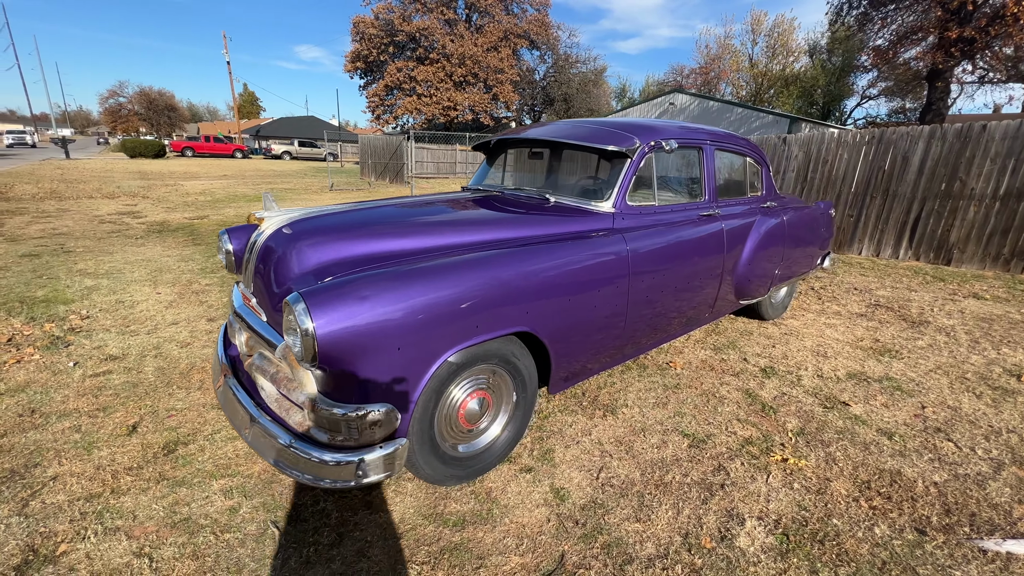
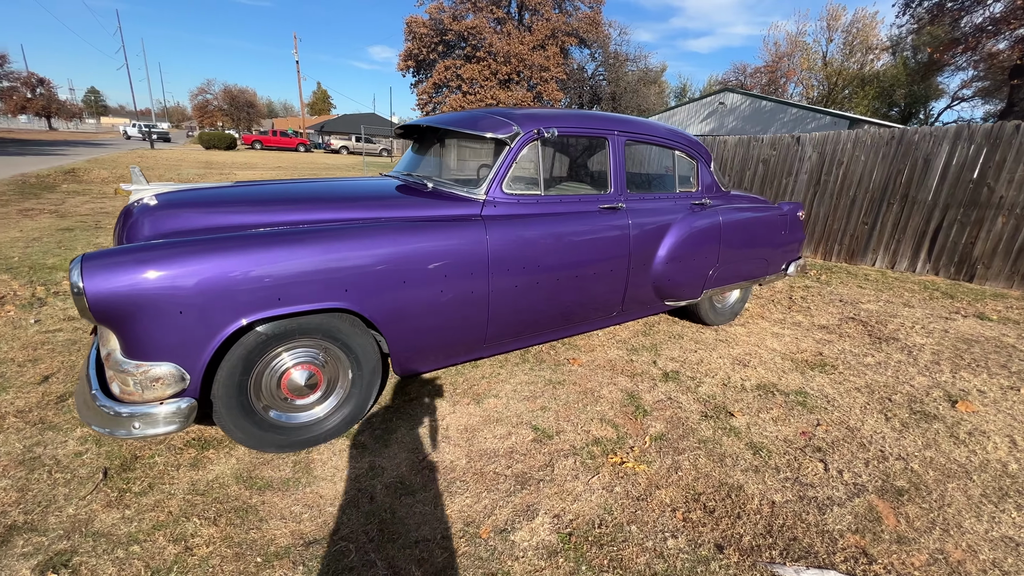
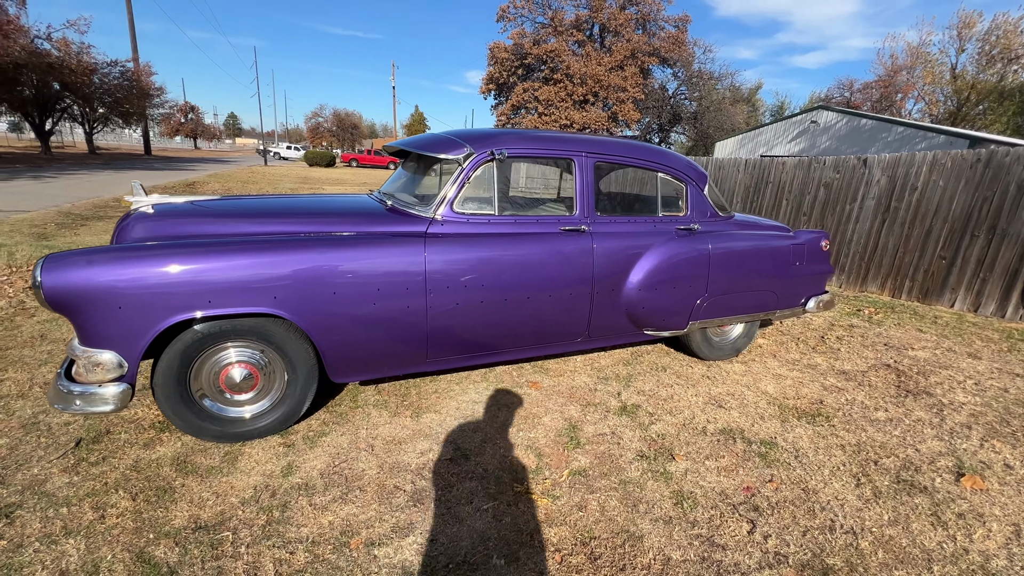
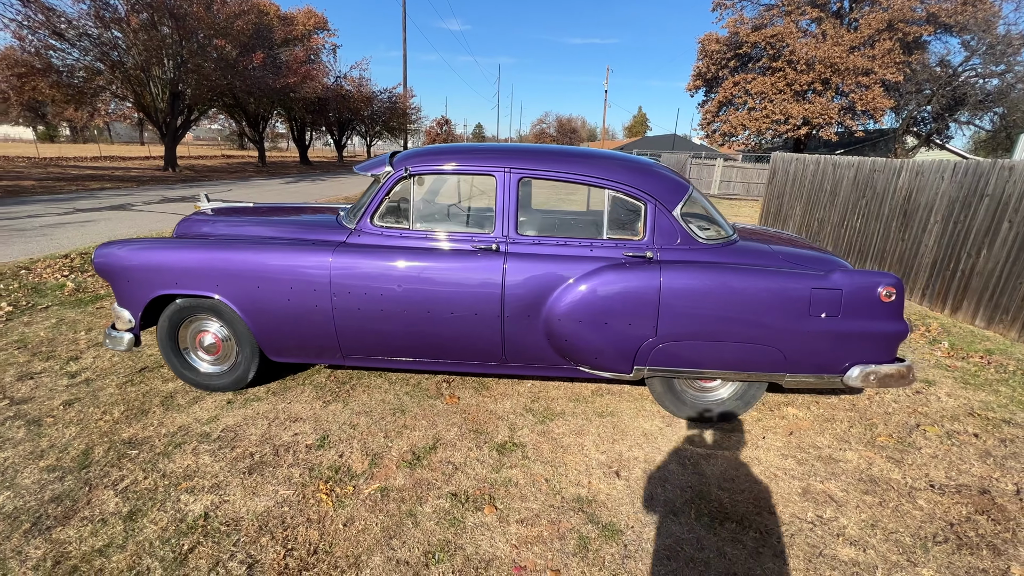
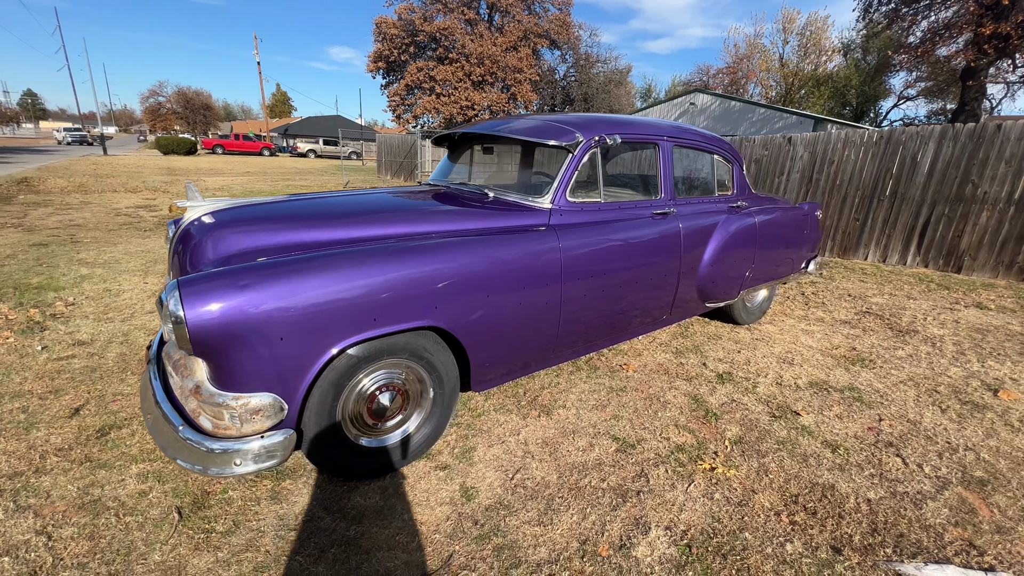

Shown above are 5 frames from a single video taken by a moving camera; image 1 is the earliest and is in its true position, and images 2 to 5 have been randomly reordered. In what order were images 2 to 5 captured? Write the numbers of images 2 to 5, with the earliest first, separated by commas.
5, 2, 3, 4
